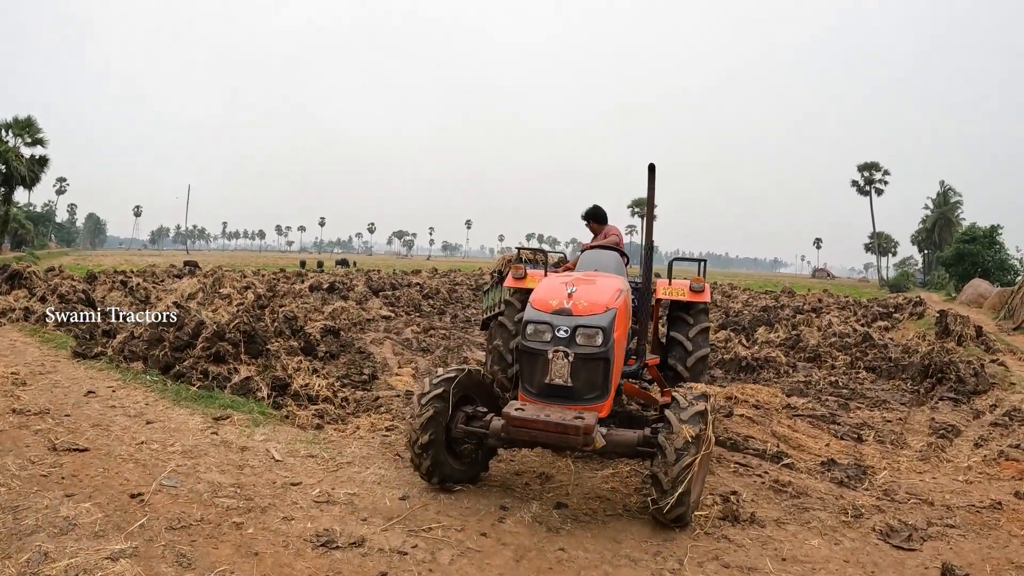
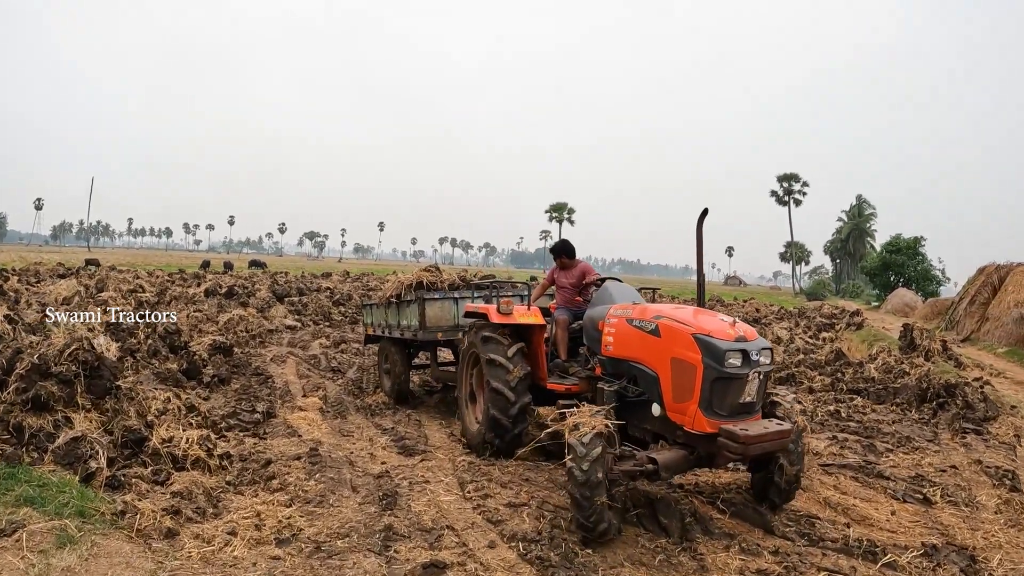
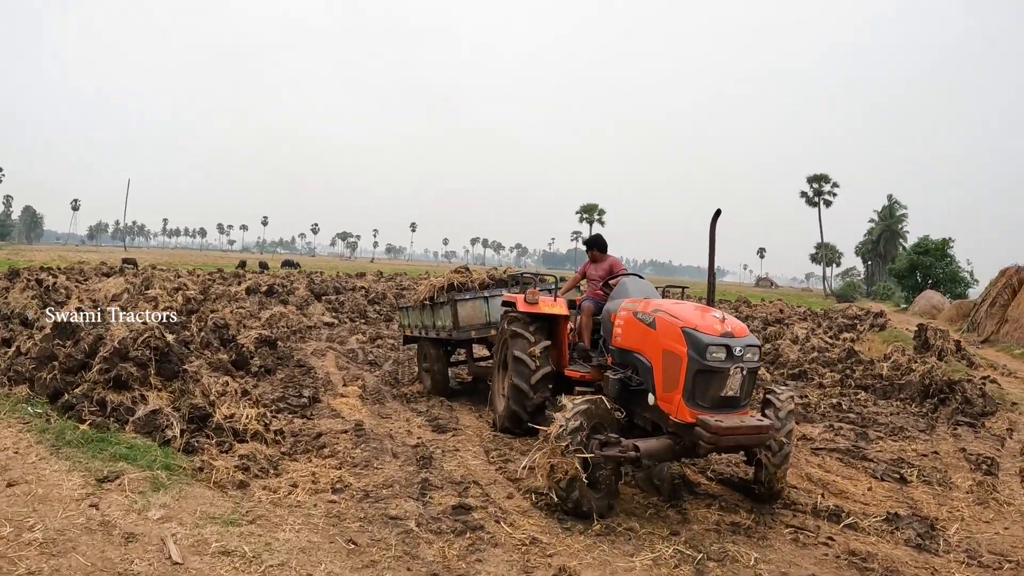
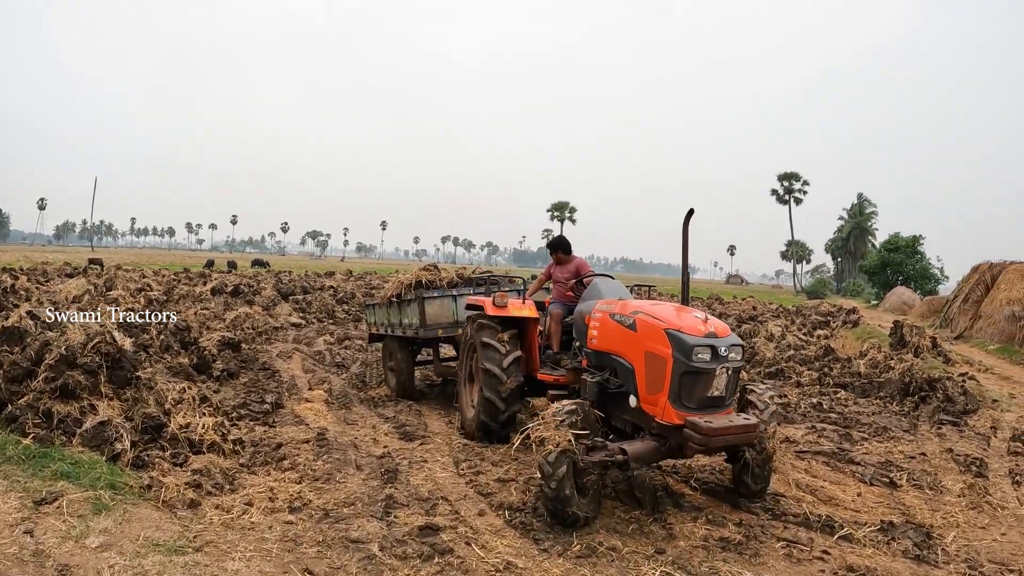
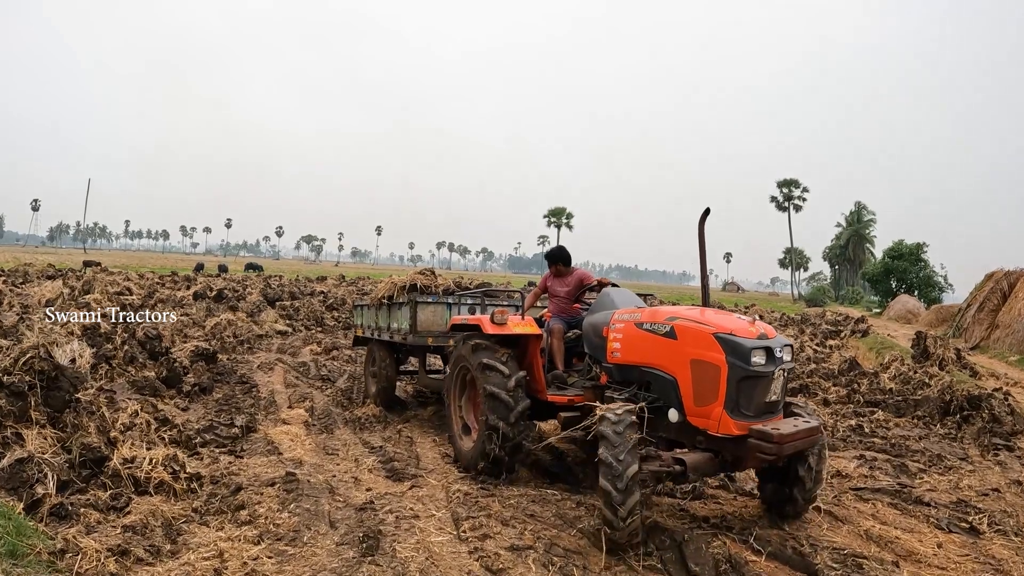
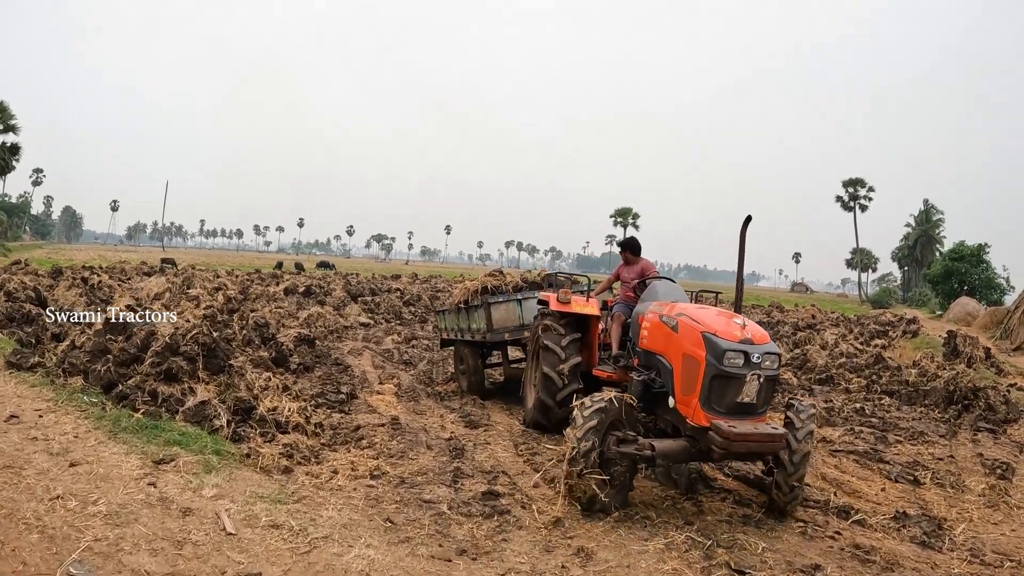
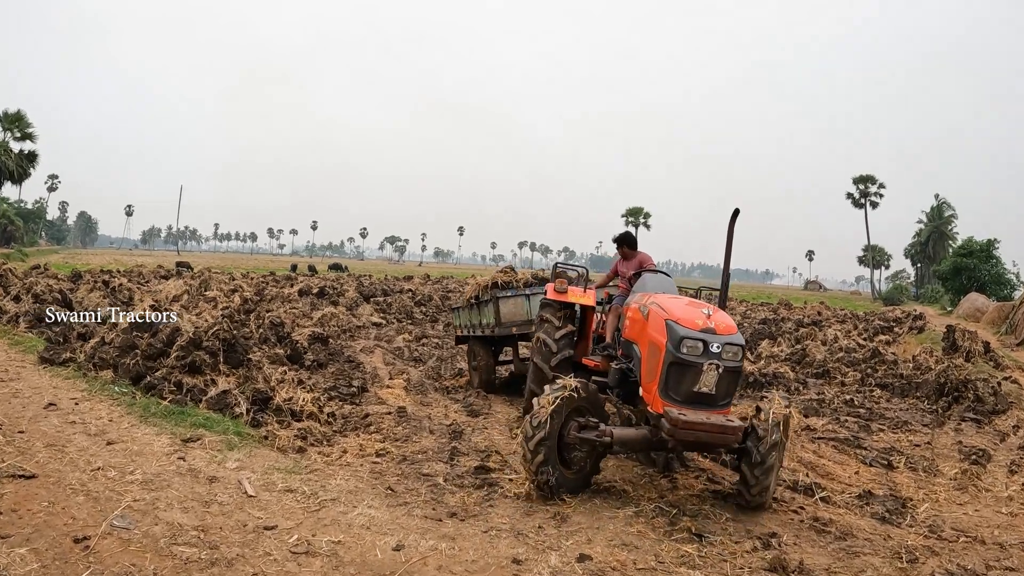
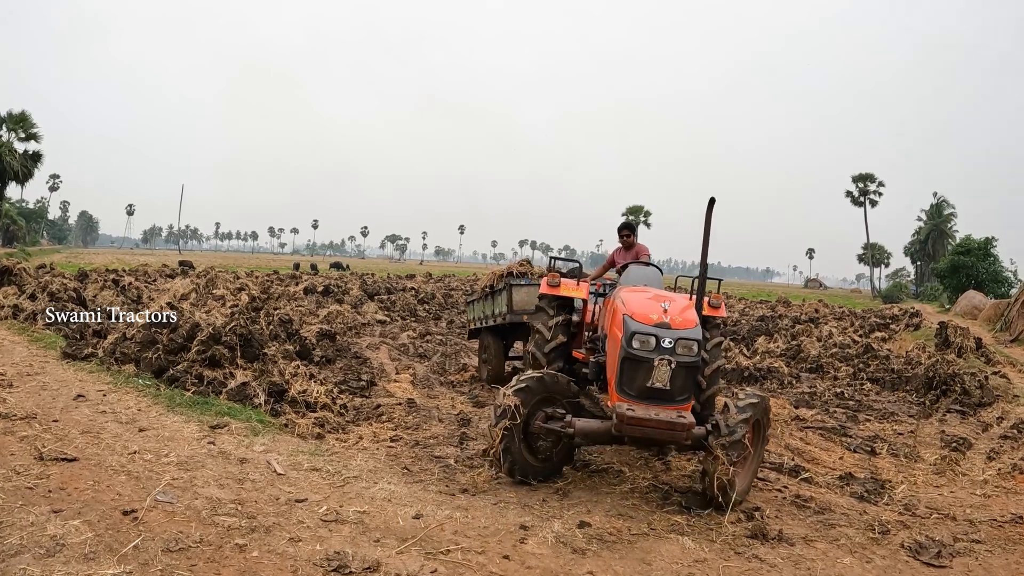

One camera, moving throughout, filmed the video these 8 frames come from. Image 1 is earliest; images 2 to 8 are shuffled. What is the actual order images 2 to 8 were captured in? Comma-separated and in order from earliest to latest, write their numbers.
8, 7, 6, 3, 4, 2, 5
